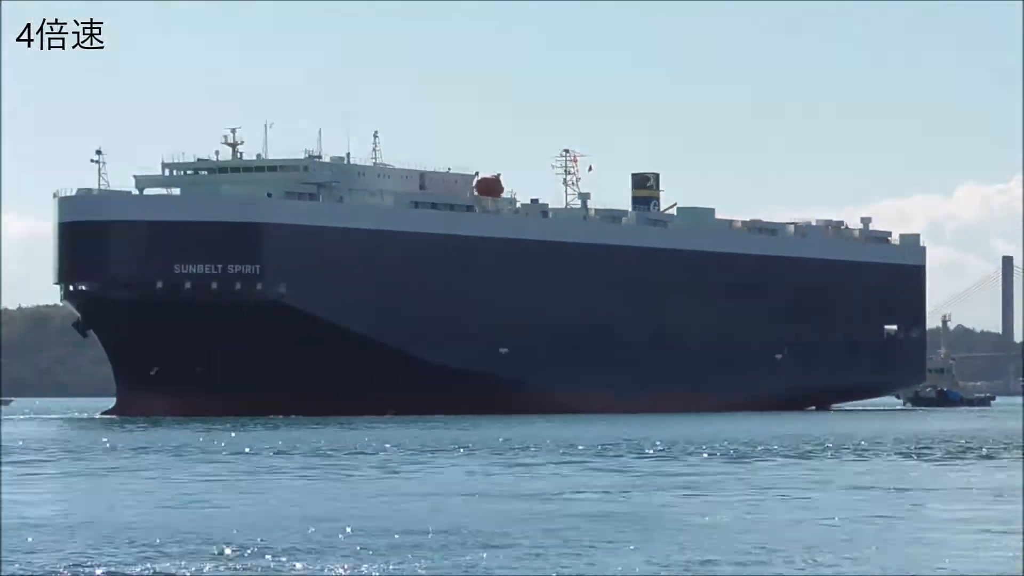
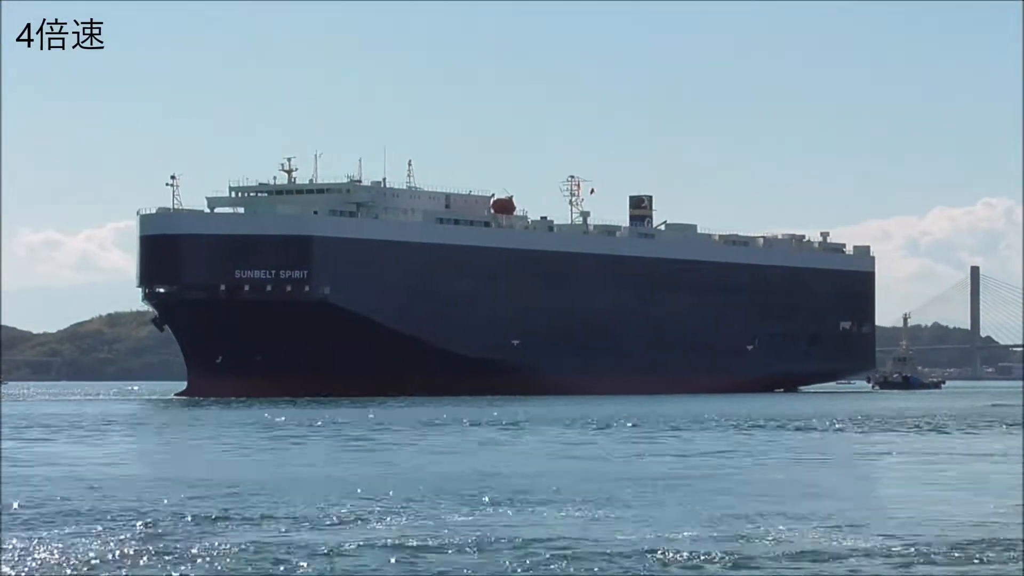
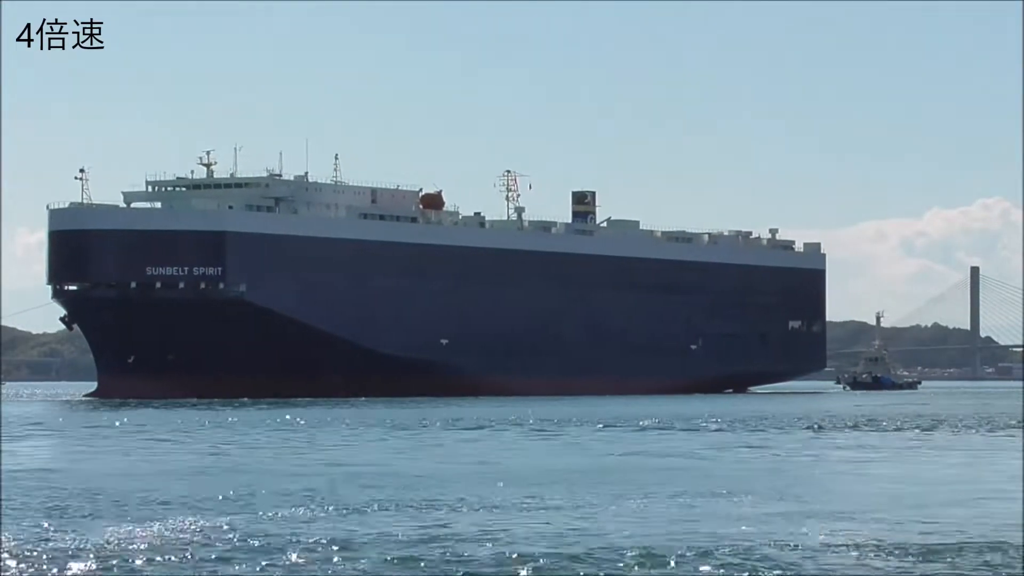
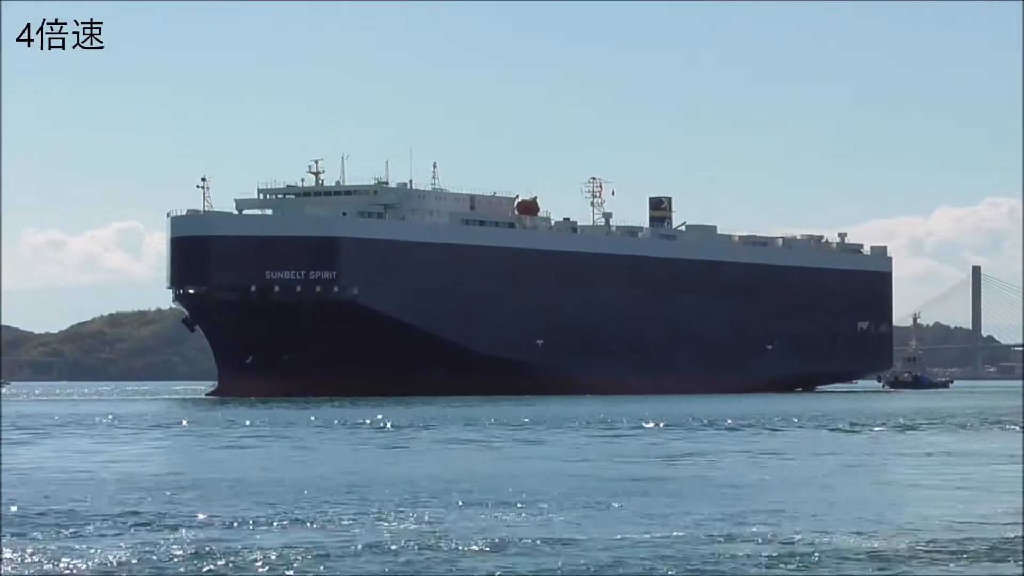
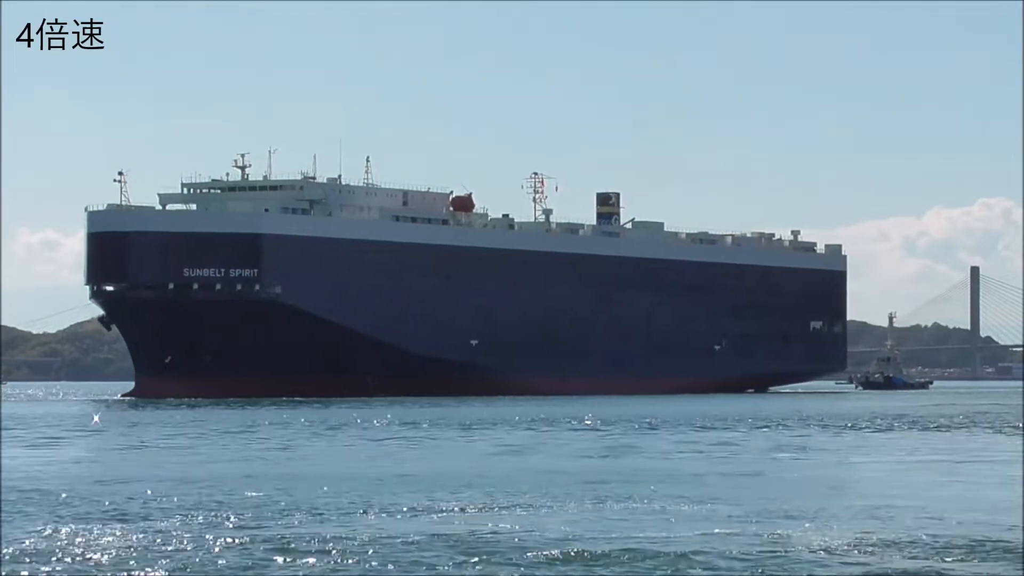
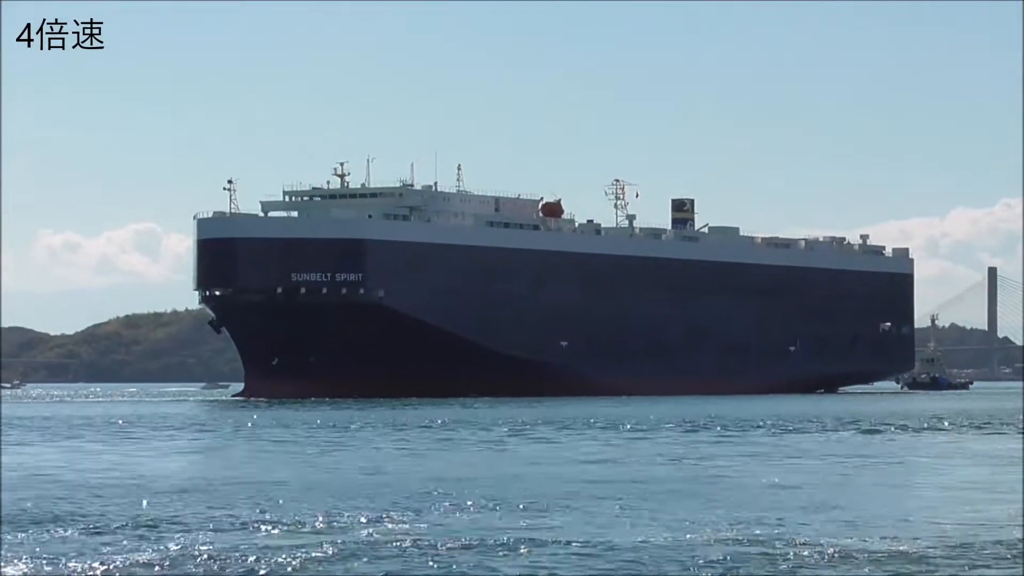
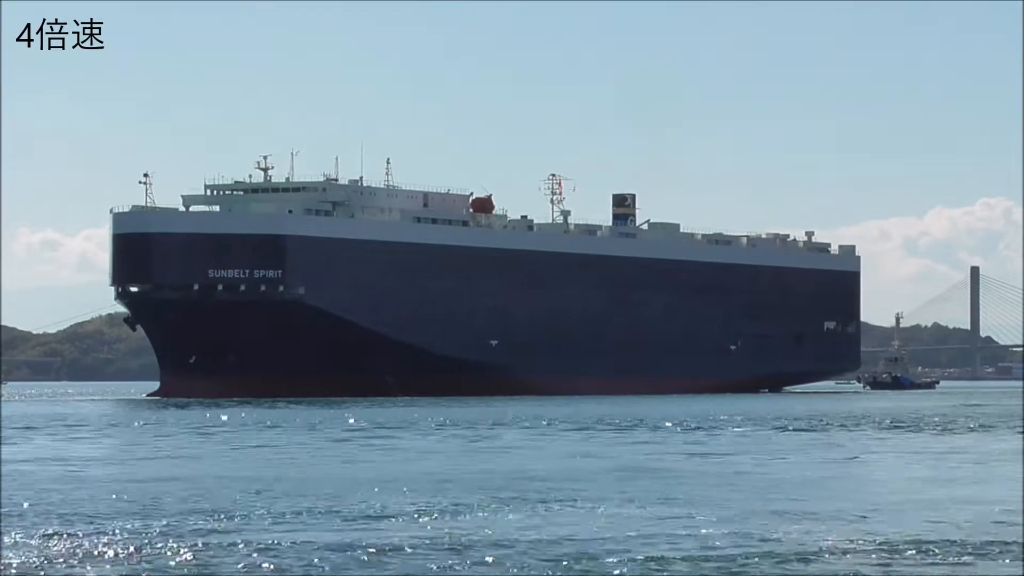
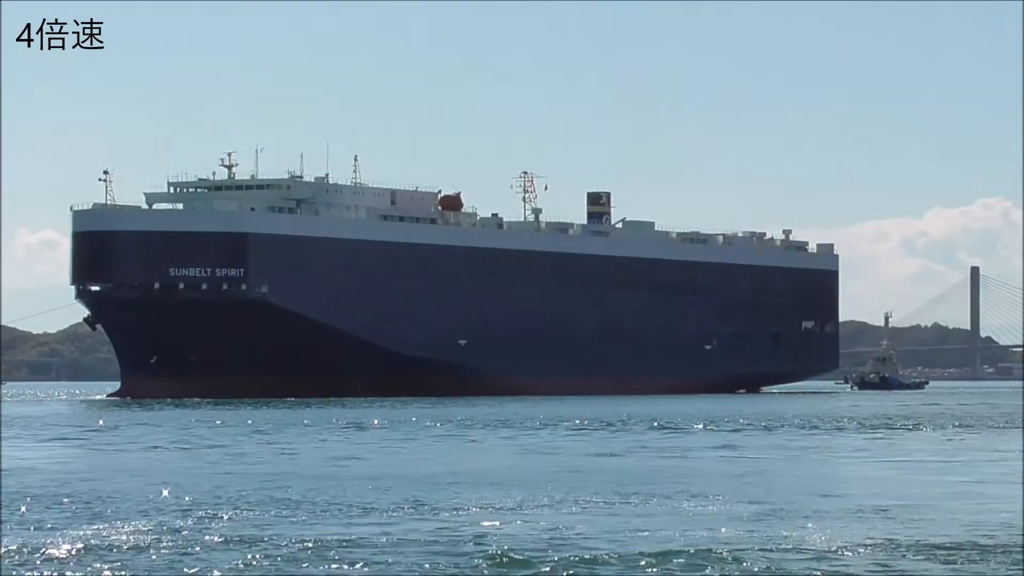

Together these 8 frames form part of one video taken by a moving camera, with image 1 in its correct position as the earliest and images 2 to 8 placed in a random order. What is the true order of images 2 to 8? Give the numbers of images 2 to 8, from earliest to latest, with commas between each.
6, 4, 2, 7, 5, 8, 3
